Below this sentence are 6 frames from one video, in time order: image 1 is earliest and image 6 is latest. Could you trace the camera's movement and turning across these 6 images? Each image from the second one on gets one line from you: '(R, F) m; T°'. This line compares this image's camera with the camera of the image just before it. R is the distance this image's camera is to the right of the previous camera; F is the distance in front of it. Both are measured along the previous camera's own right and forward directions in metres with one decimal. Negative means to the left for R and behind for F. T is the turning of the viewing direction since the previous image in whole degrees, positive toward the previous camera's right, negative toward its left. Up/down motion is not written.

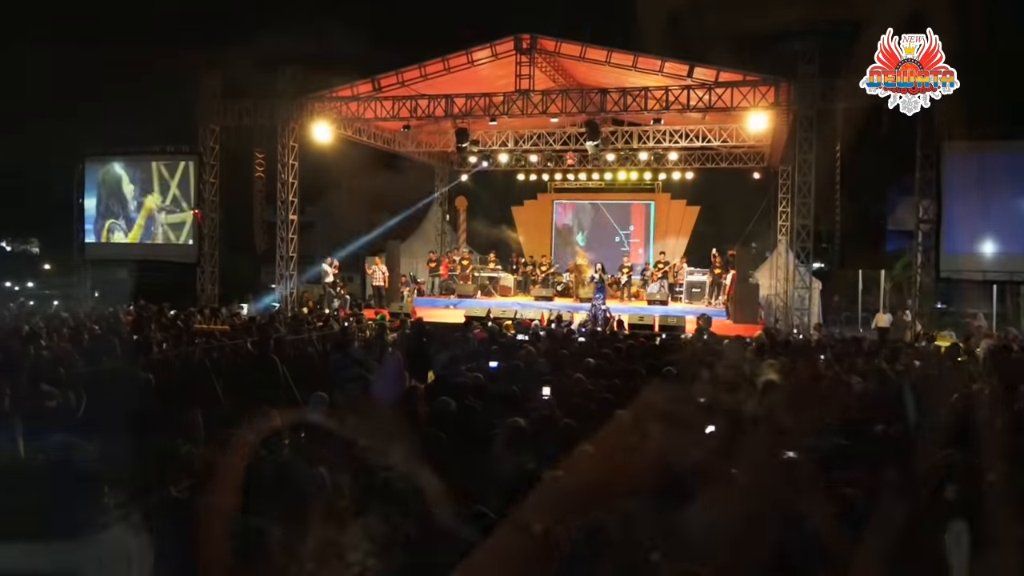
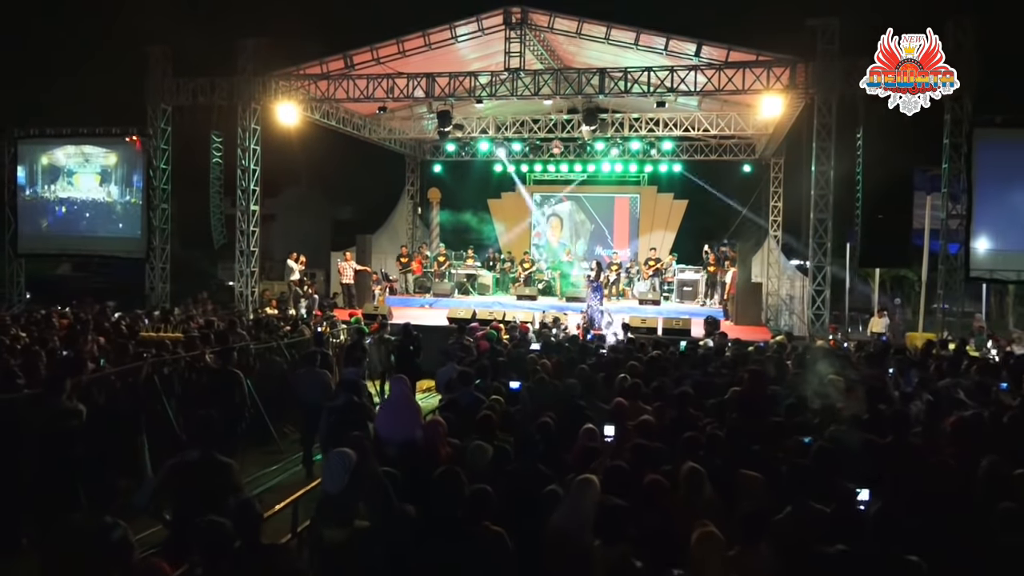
(-0.5, +1.6) m; +3°
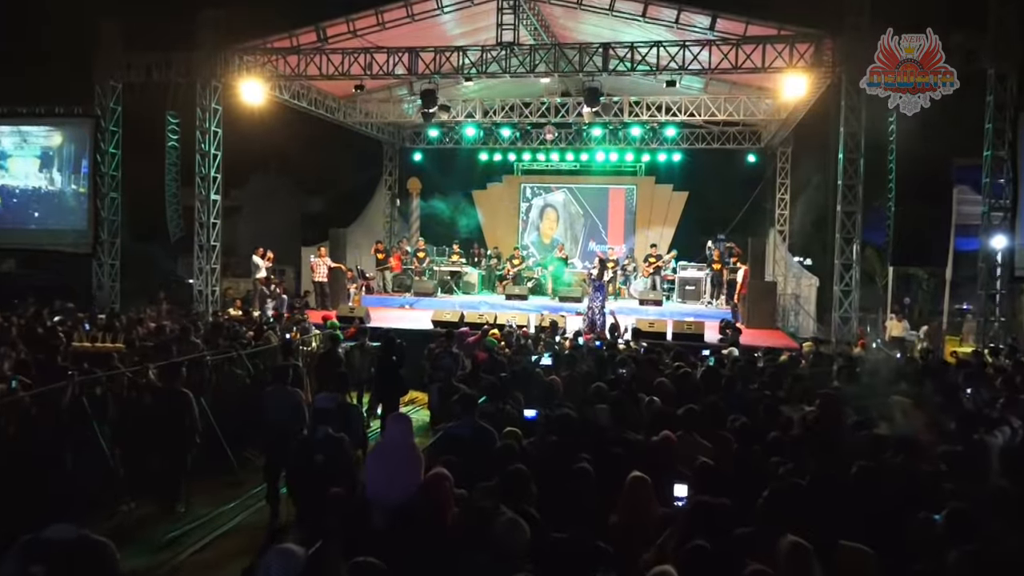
(-0.3, +1.6) m; +2°
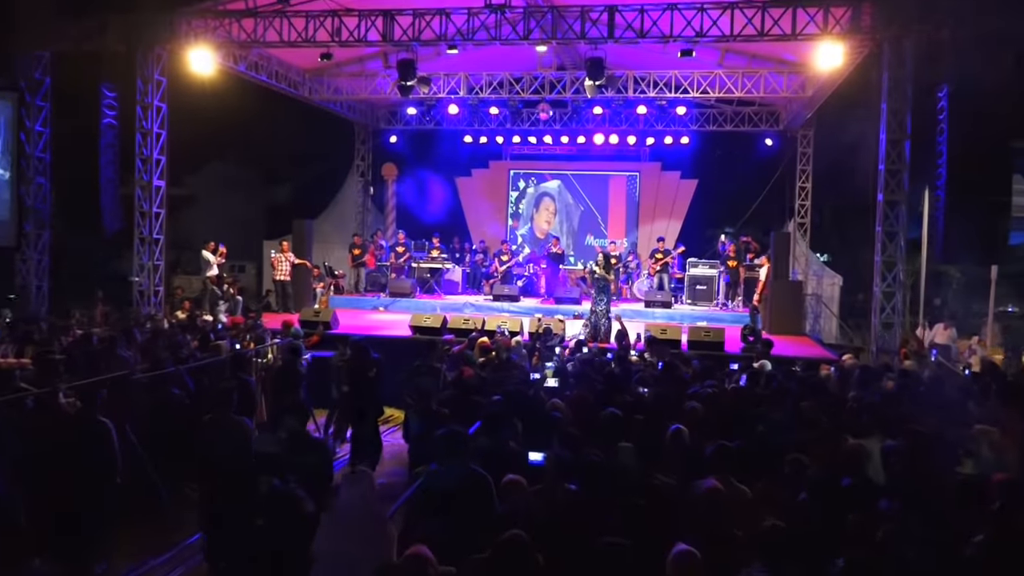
(-0.2, +1.8) m; +1°
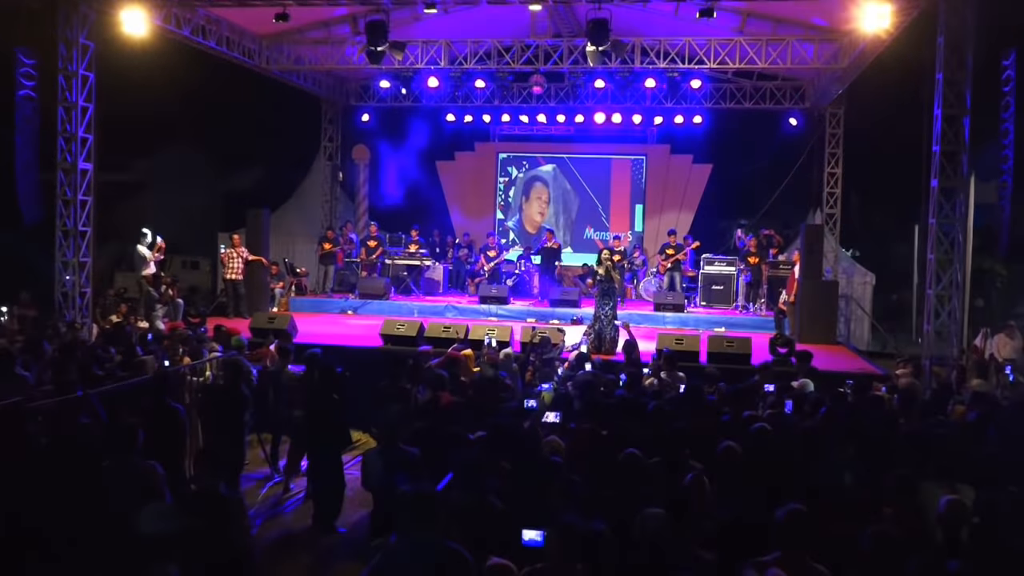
(0.0, +1.8) m; +1°
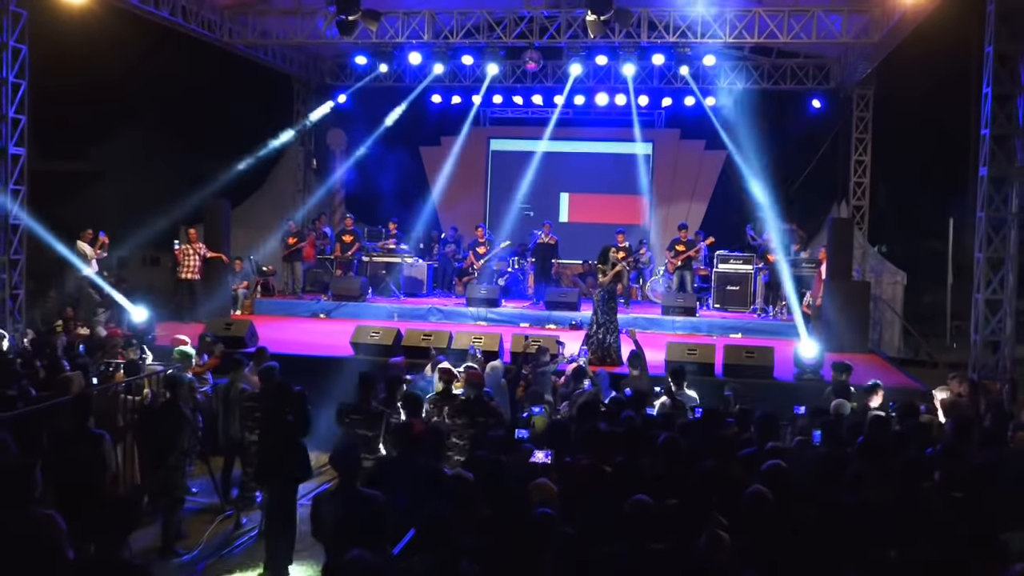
(+0.1, +1.2) m; 0°
